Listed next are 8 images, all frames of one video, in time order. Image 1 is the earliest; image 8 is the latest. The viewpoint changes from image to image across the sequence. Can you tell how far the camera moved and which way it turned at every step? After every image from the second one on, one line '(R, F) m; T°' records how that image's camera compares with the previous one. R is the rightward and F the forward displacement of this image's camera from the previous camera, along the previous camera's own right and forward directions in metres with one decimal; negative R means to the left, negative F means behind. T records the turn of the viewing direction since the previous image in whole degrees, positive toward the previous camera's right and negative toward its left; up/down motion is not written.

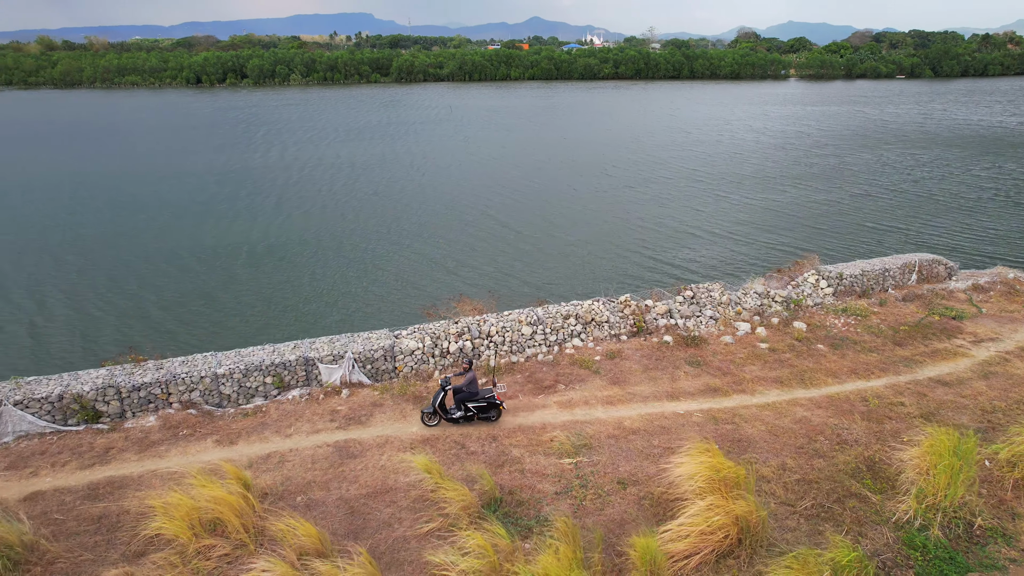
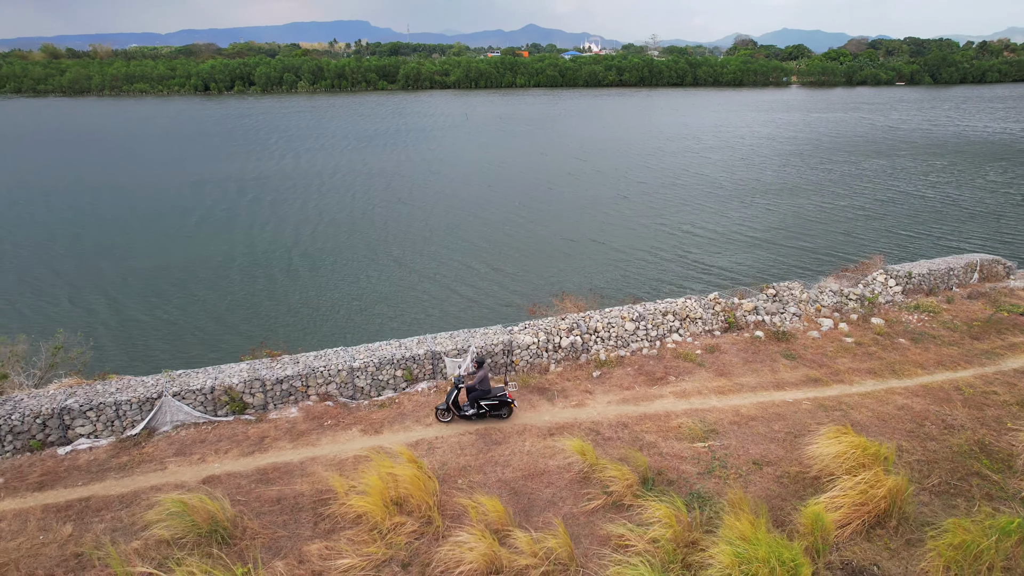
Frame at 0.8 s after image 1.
(-1.6, -0.5) m; 0°
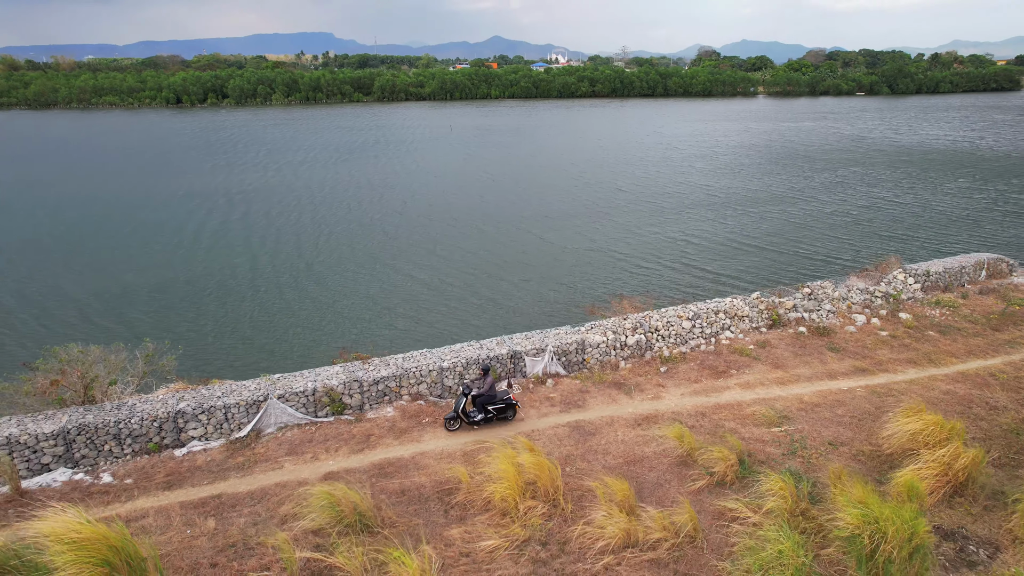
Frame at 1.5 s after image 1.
(-1.5, -0.5) m; +3°
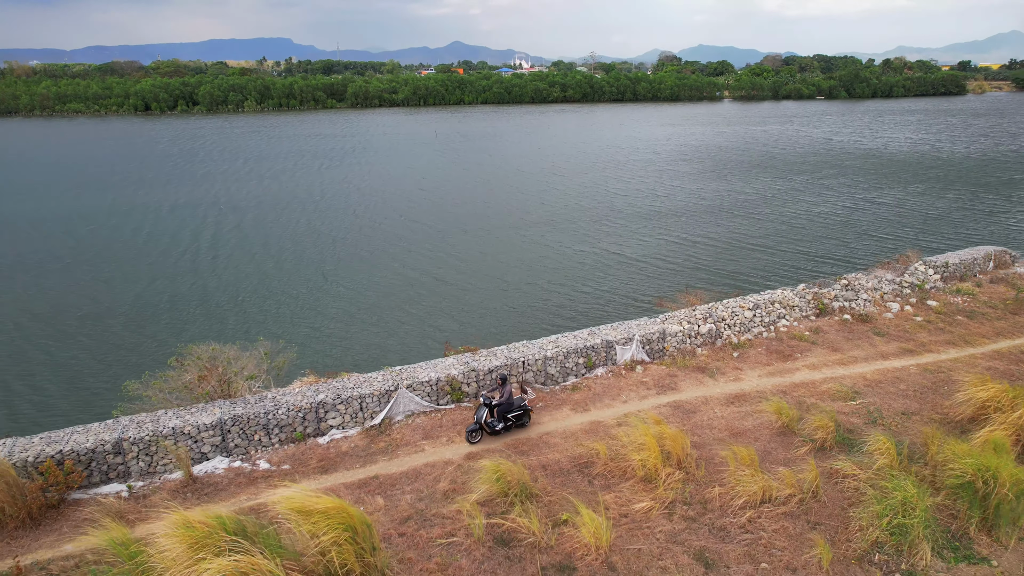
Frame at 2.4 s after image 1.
(-2.0, -0.7) m; +3°
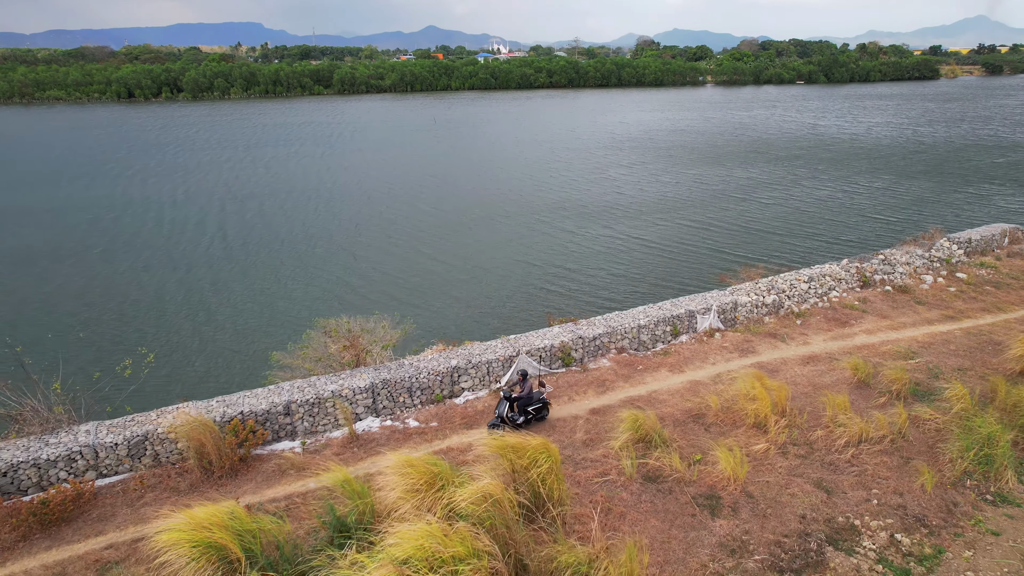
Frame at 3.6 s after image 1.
(-2.0, -0.9) m; +2°
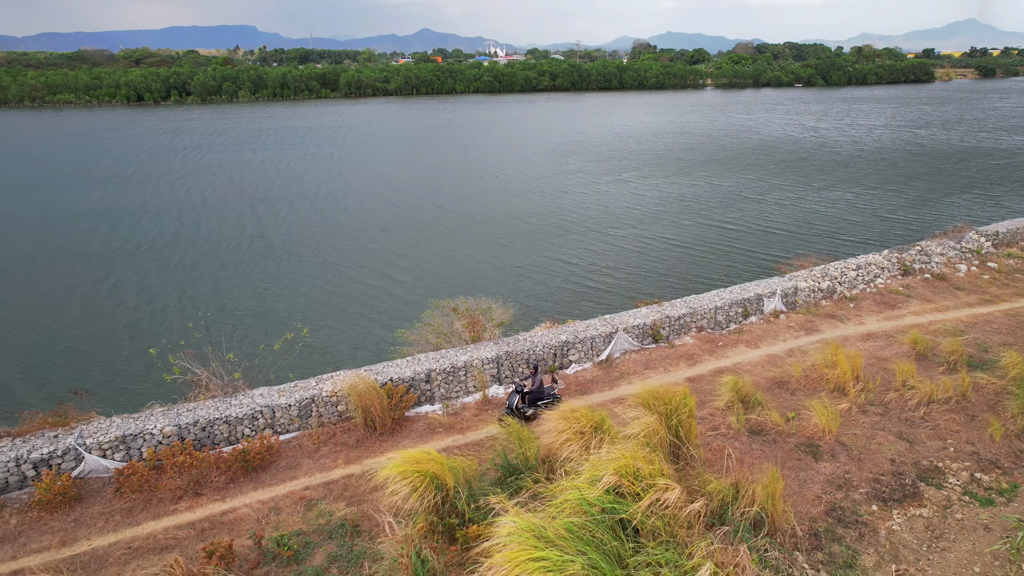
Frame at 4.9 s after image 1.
(-1.7, -1.1) m; +1°
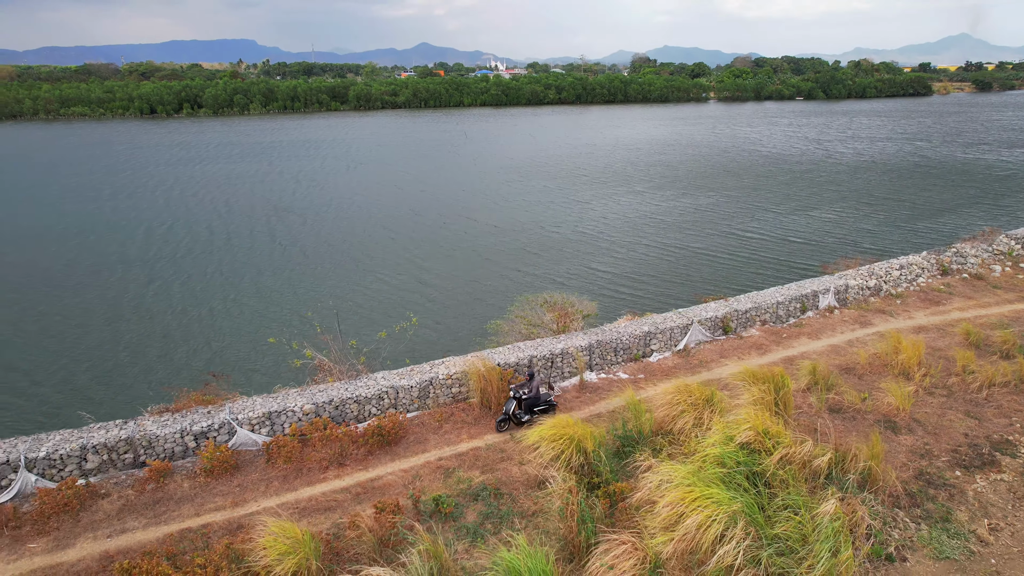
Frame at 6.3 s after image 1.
(-1.5, -0.8) m; 0°
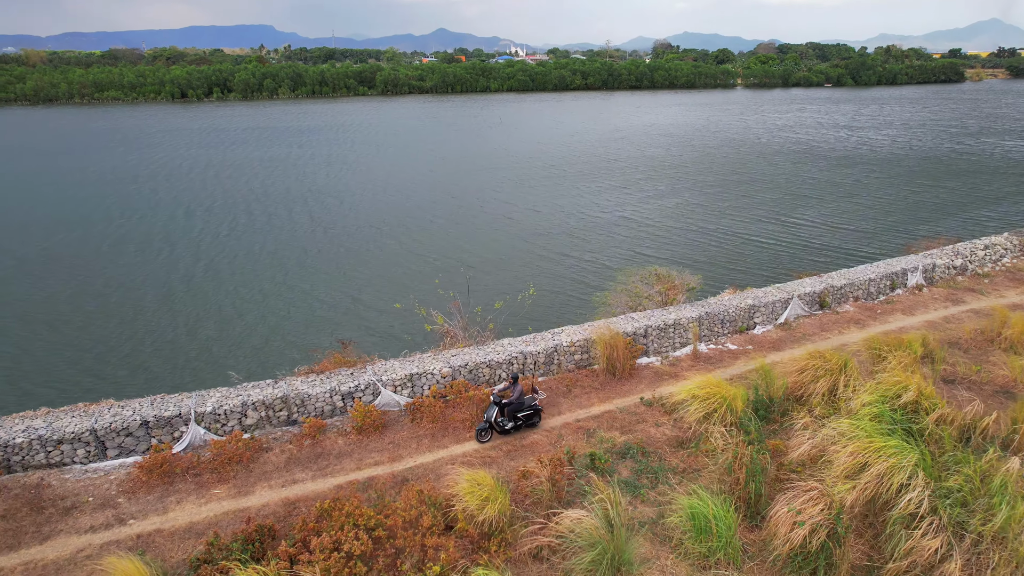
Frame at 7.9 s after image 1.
(-1.6, -0.3) m; -1°
